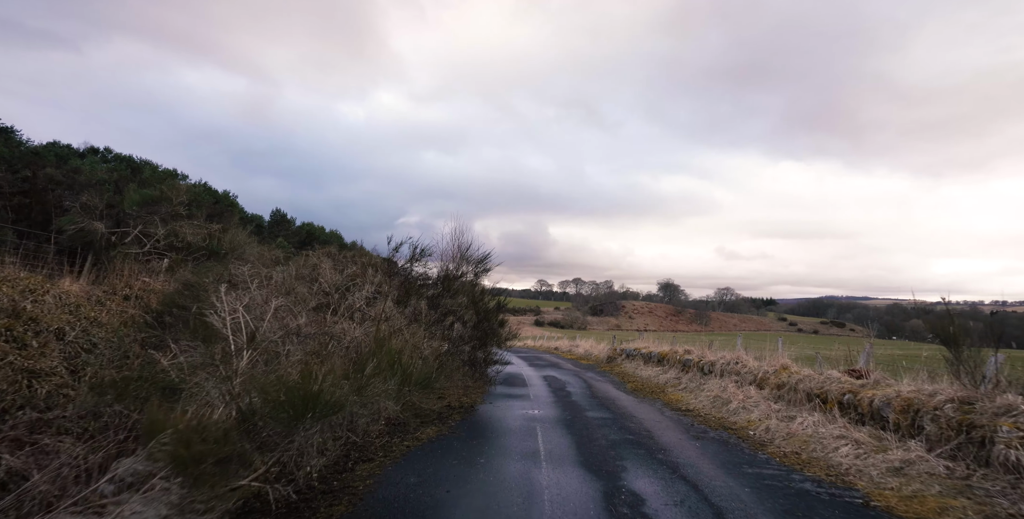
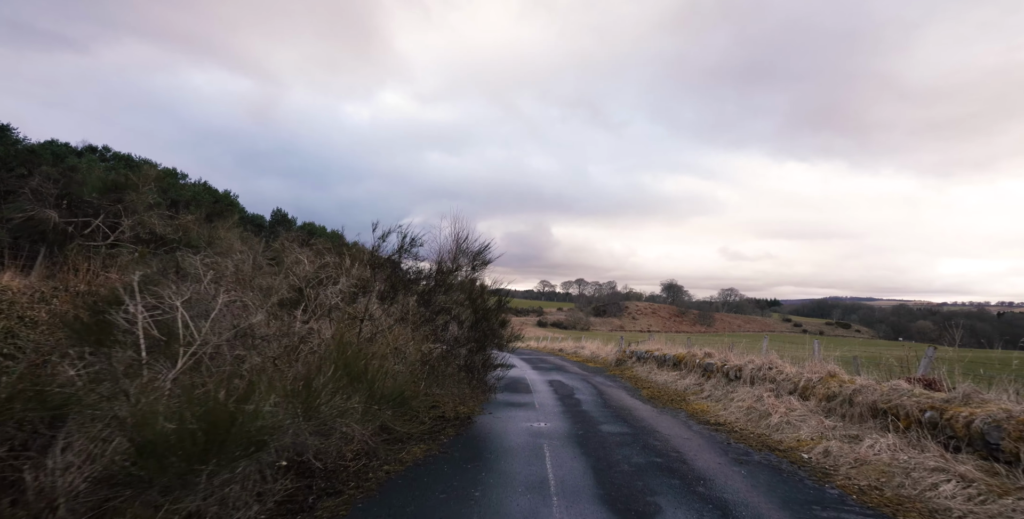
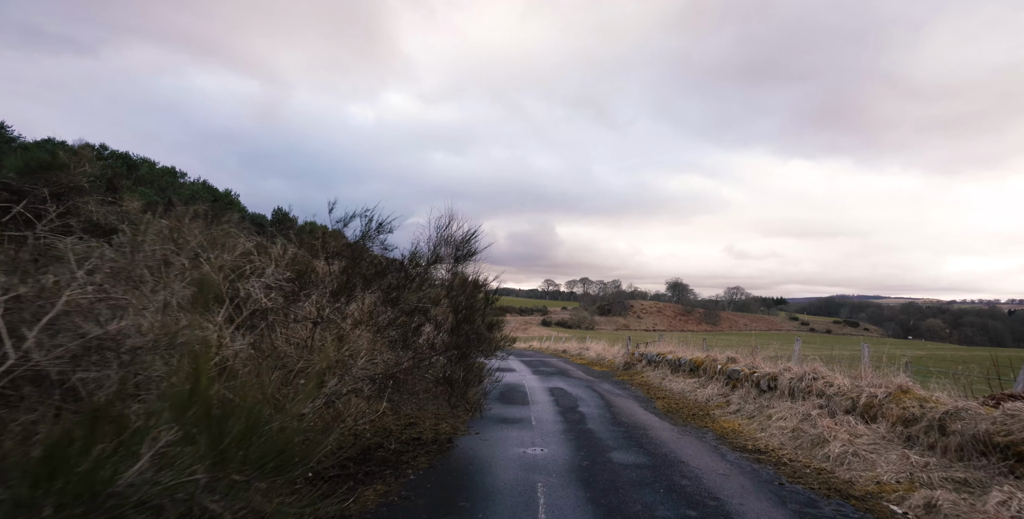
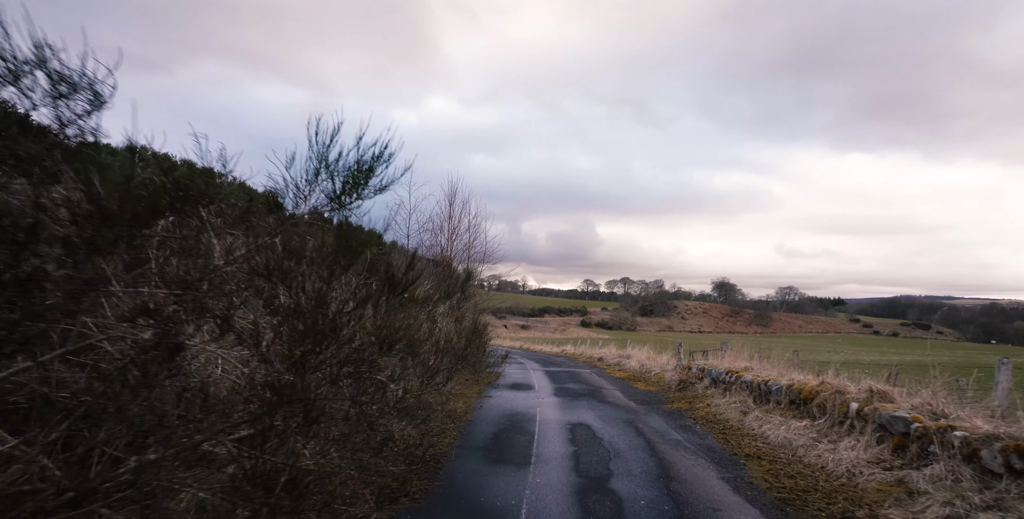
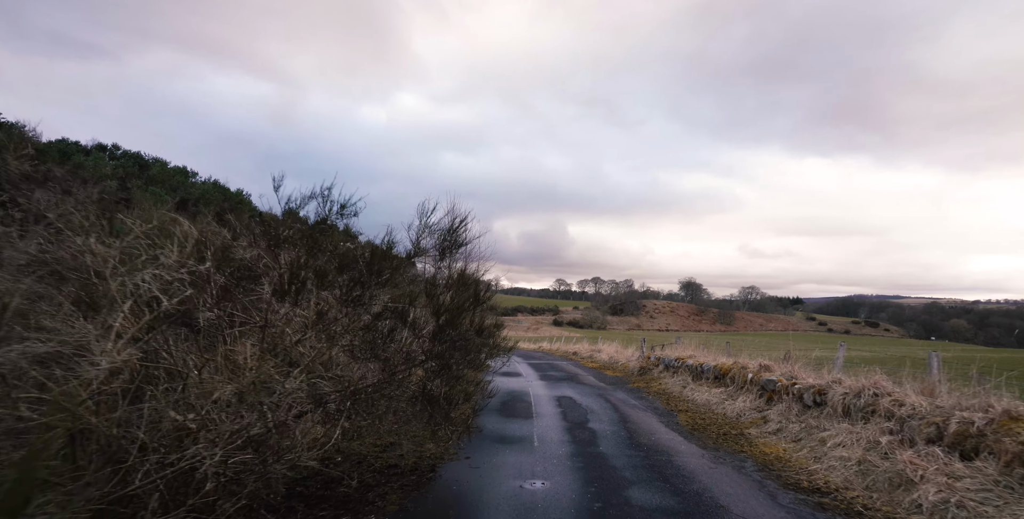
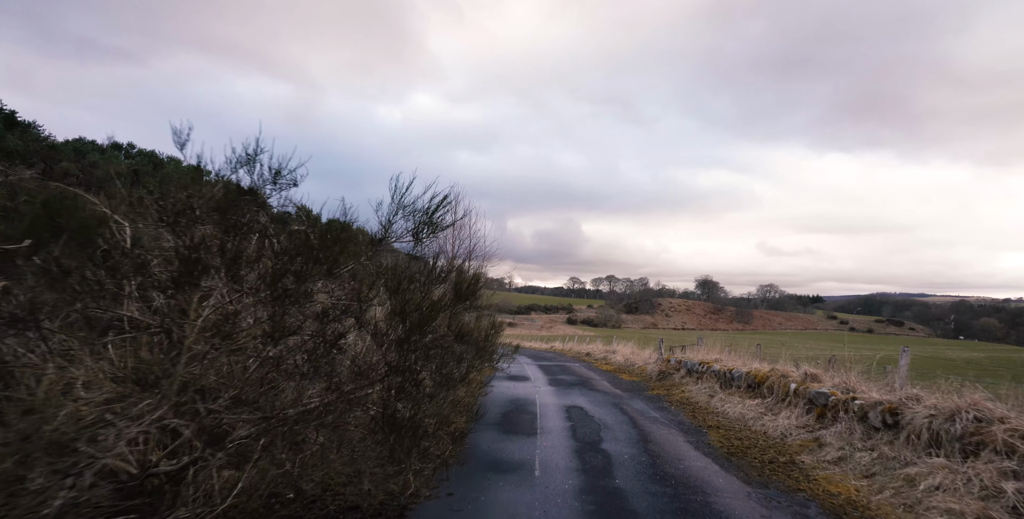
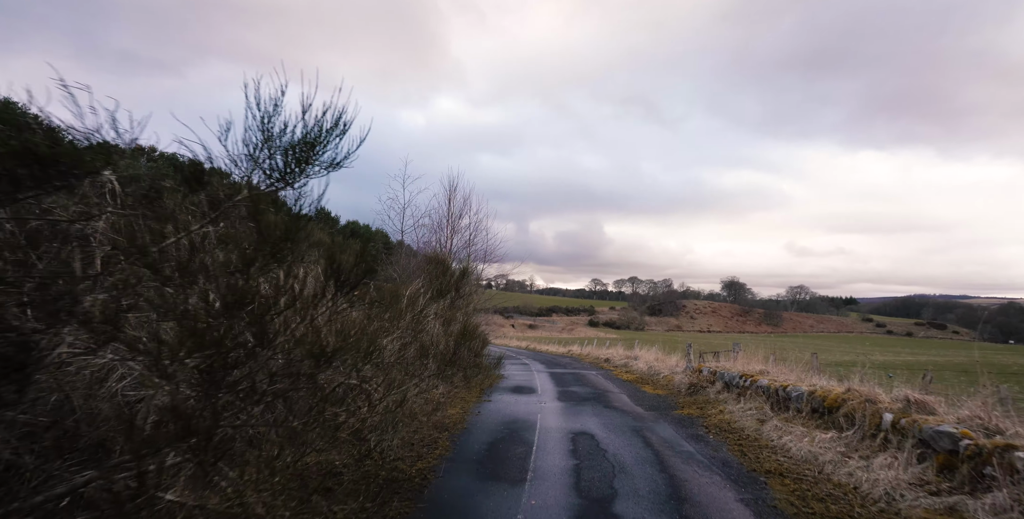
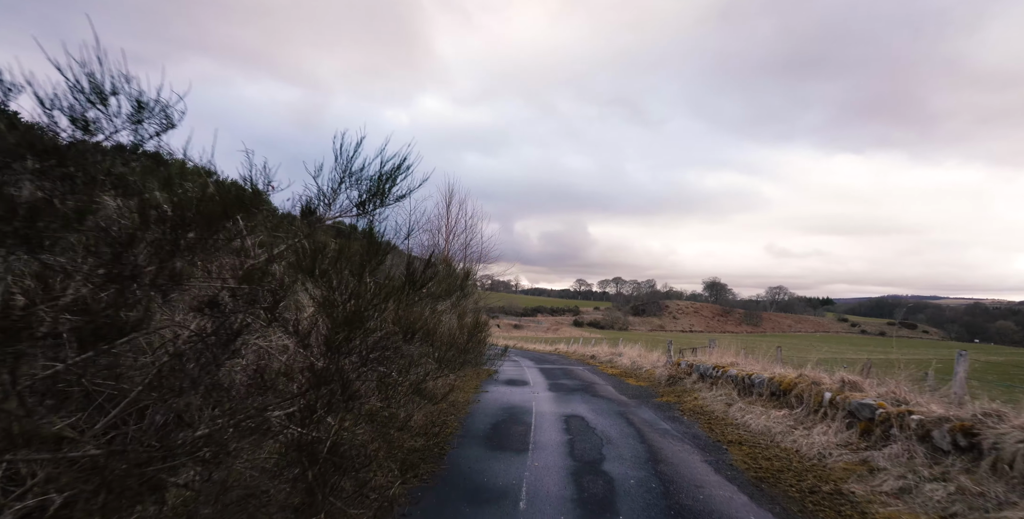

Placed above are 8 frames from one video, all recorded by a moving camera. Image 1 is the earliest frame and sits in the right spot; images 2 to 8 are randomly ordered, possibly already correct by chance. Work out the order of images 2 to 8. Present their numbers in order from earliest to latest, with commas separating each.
2, 3, 5, 6, 8, 4, 7
